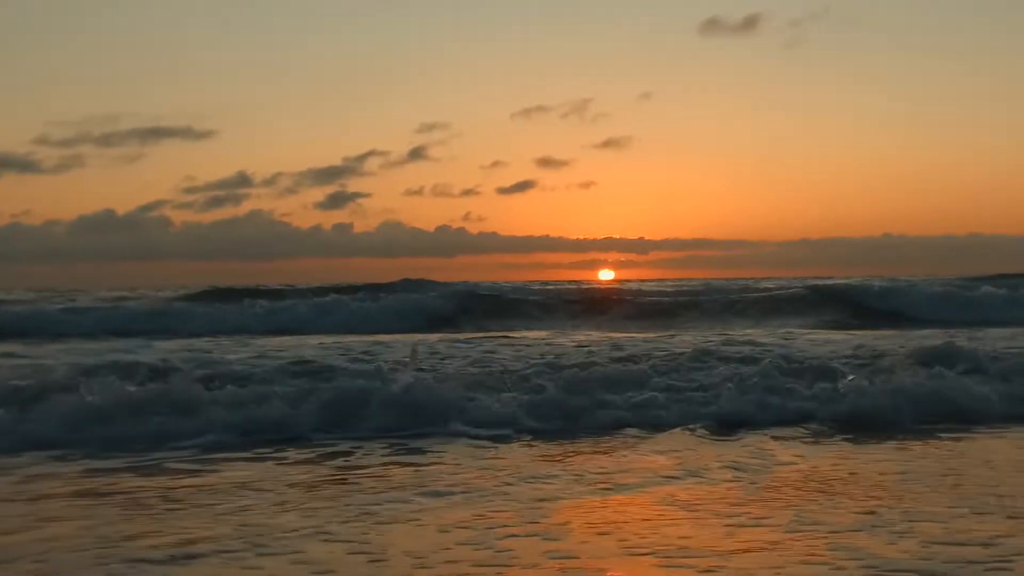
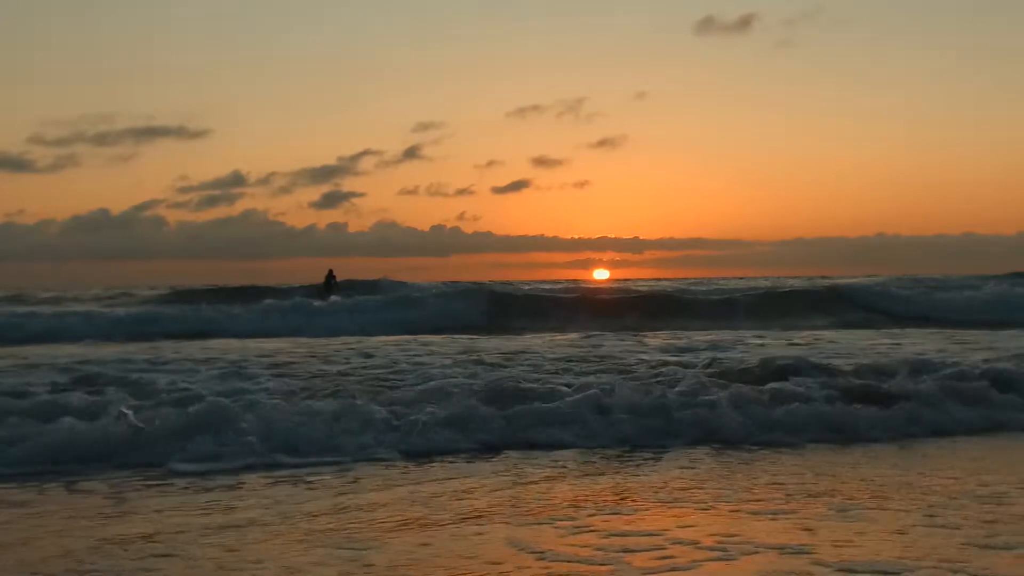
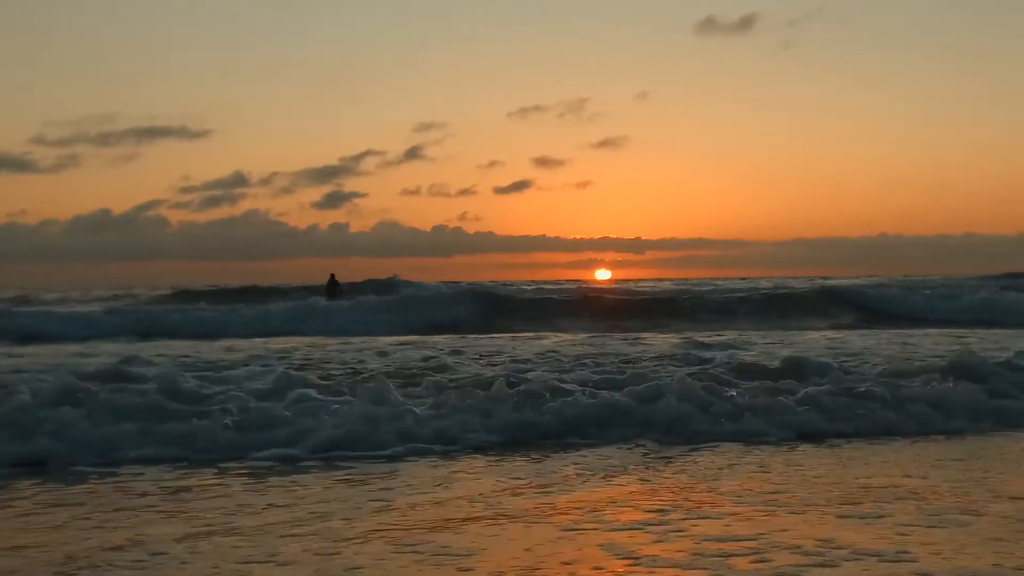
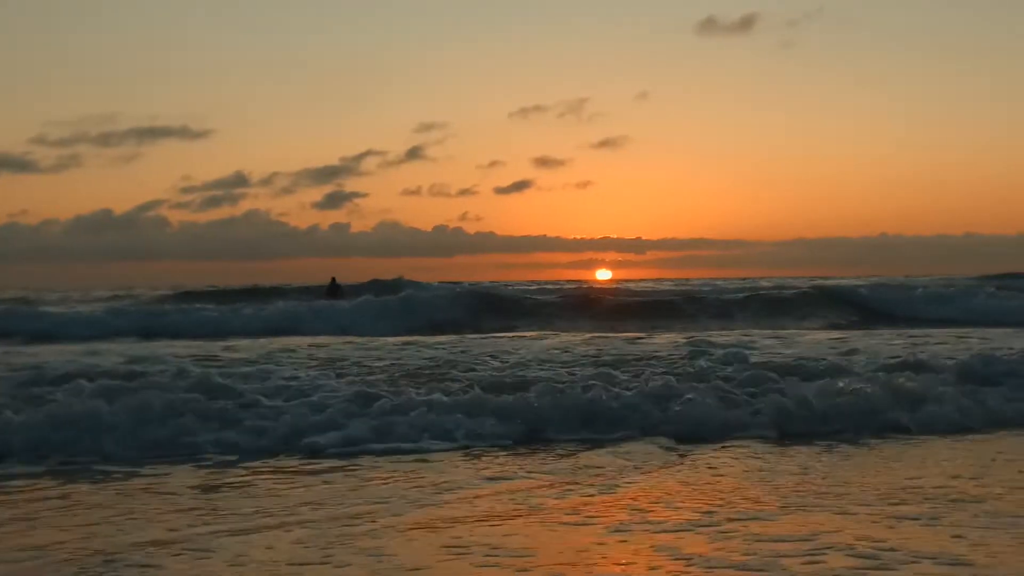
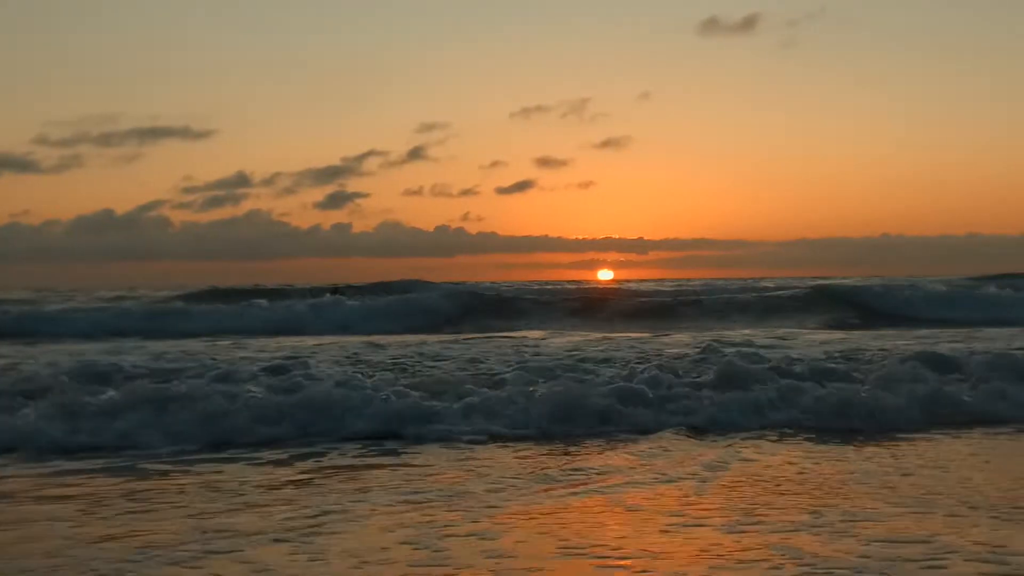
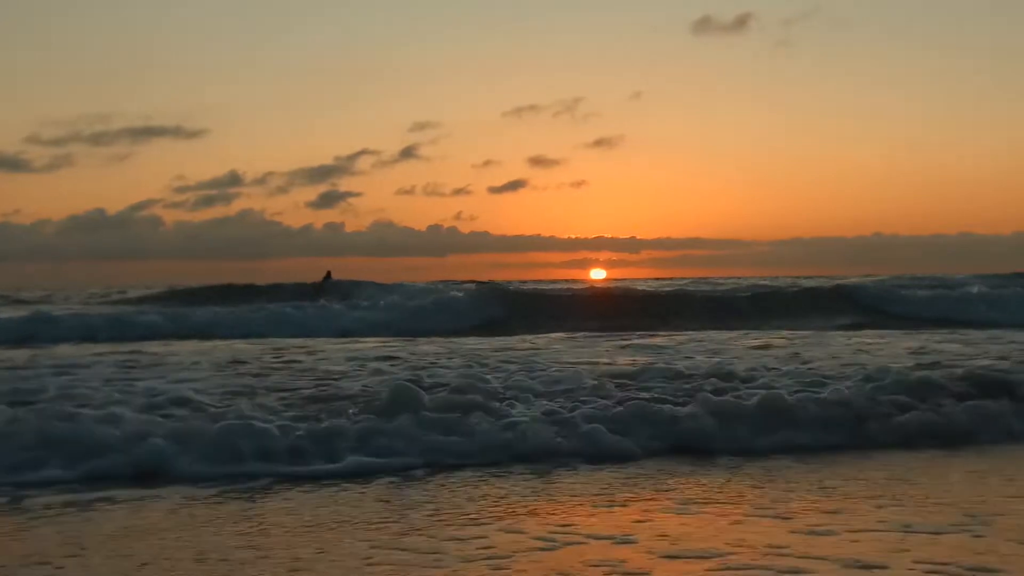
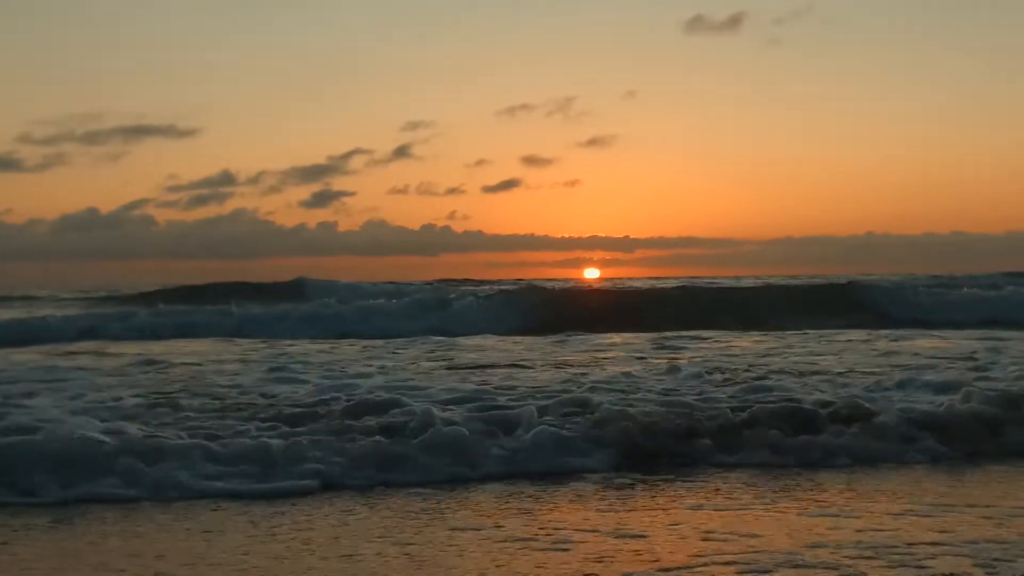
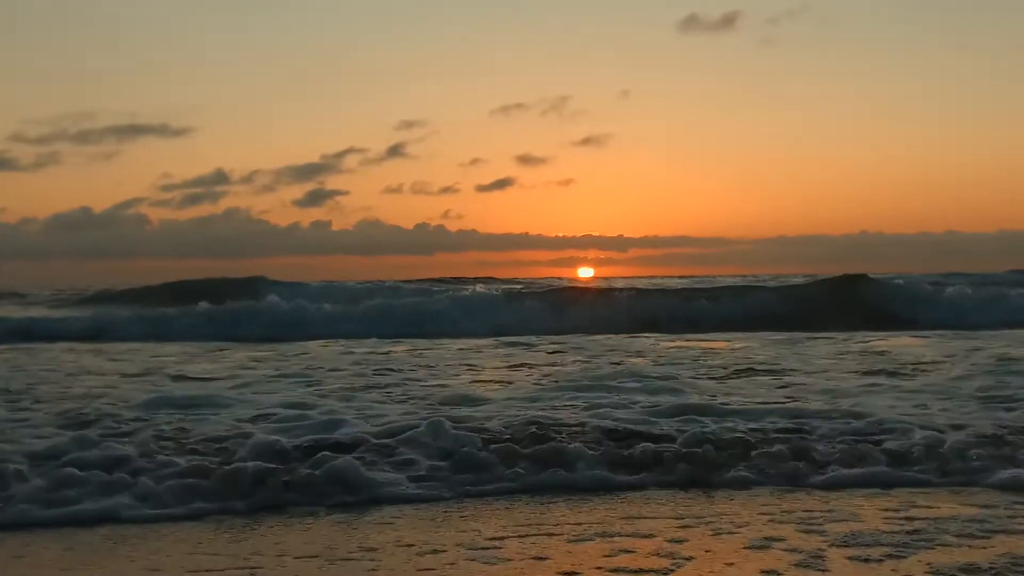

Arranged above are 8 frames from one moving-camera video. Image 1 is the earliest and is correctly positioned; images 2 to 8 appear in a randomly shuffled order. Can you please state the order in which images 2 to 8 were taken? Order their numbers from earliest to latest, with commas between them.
5, 4, 3, 2, 6, 7, 8
